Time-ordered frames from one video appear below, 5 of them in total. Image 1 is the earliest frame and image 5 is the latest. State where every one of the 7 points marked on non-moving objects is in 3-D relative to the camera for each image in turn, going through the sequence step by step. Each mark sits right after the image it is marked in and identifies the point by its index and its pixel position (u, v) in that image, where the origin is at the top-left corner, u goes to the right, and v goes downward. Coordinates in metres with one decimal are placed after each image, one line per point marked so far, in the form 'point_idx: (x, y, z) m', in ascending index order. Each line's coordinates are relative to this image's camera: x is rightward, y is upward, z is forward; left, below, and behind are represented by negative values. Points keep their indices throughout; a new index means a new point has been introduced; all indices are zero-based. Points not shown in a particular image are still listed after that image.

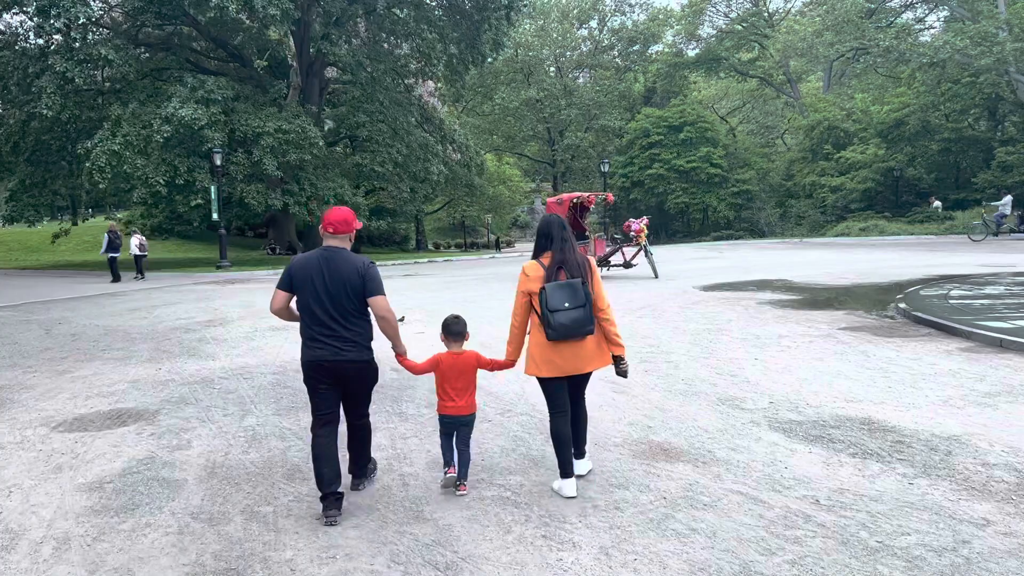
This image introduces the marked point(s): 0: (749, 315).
0: (+2.9, -0.3, +10.3) m
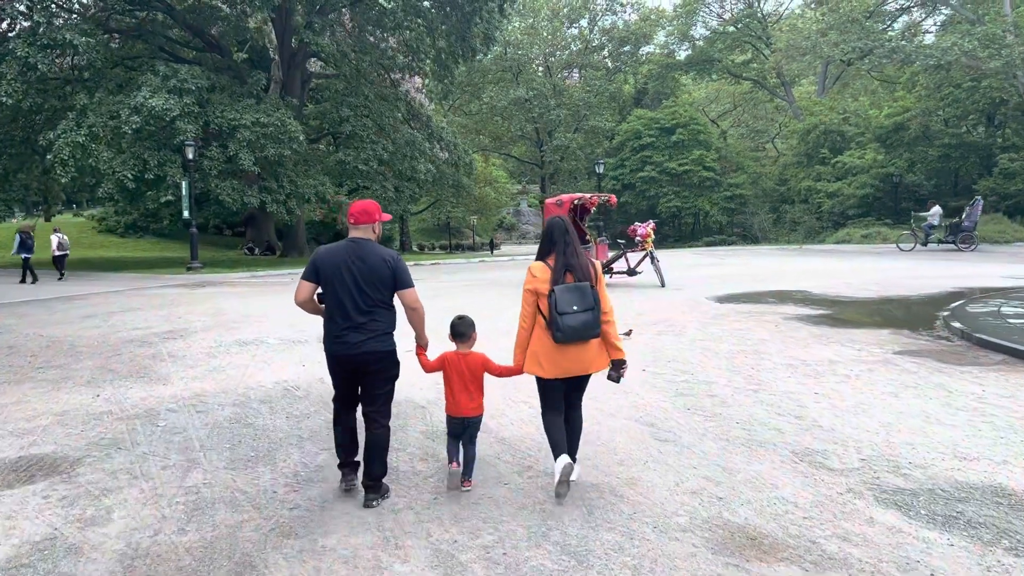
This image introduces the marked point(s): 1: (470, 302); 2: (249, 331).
0: (+2.9, -0.5, +9.1) m
1: (-0.7, -0.2, +14.6) m
2: (-3.2, -0.5, +10.2) m
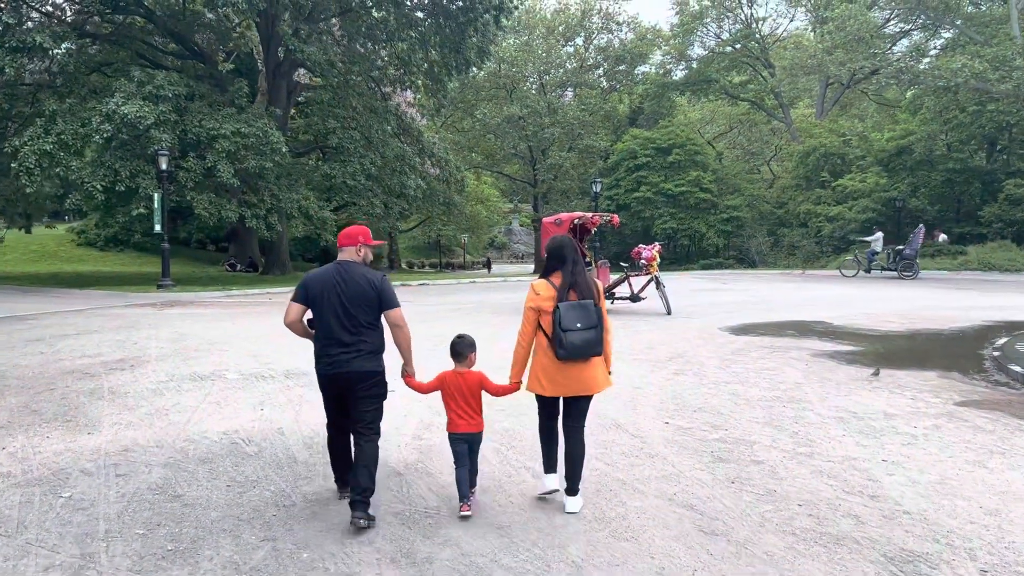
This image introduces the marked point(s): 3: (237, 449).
0: (+2.9, -0.8, +7.9) m
1: (-0.8, -0.6, +13.4) m
2: (-3.2, -0.8, +9.0) m
3: (-1.8, -1.0, +5.5) m
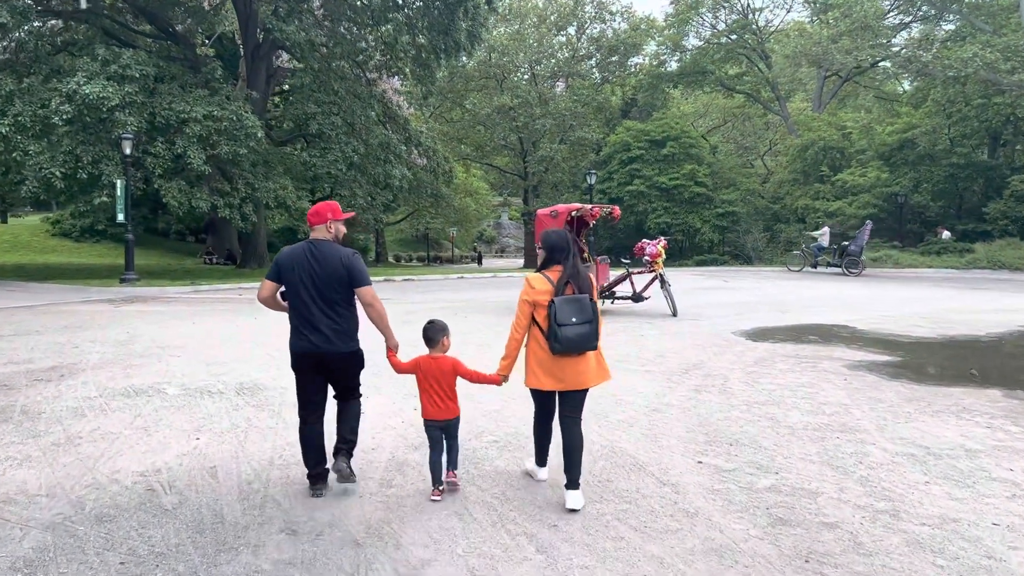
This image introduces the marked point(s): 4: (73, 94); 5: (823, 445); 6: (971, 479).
0: (+2.8, -0.9, +6.7) m
1: (-1.0, -0.6, +12.2) m
2: (-3.3, -0.8, +7.7) m
3: (-1.8, -1.1, +4.2) m
4: (-9.5, +4.2, +18.2) m
5: (+1.9, -1.0, +5.3) m
6: (+2.4, -1.0, +4.6) m
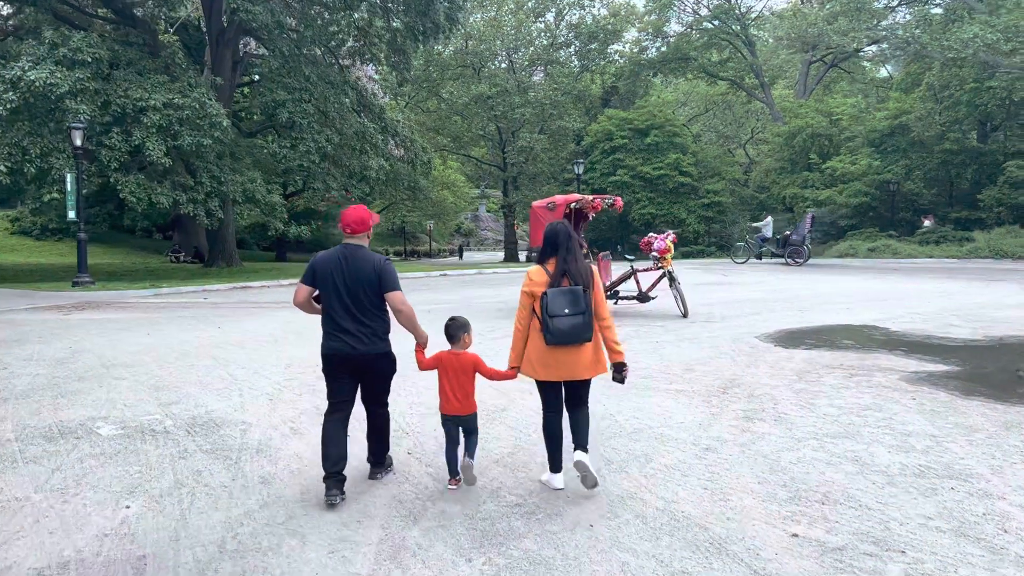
0: (+2.9, -0.9, +5.6) m
1: (-1.0, -0.6, +10.9) m
2: (-3.3, -0.9, +6.4) m
3: (-1.6, -1.2, +3.0) m
4: (-9.8, +4.1, +16.7) m
5: (+2.1, -1.0, +4.1) m
6: (+2.6, -1.1, +3.5) m
